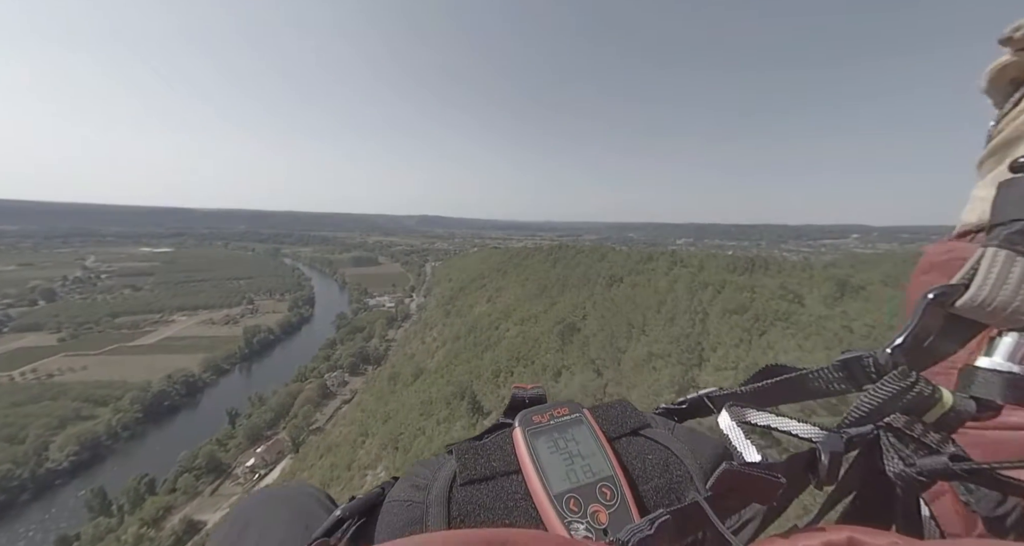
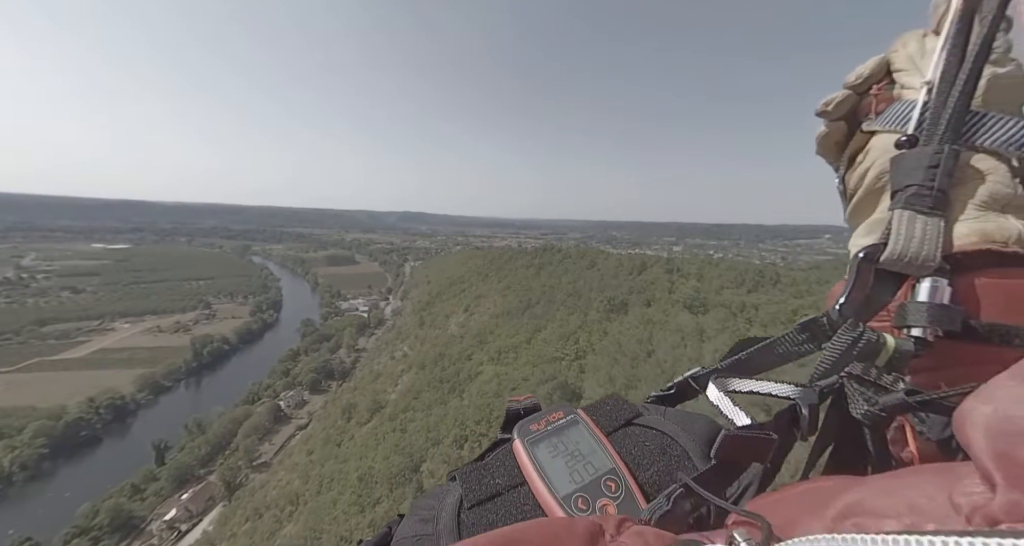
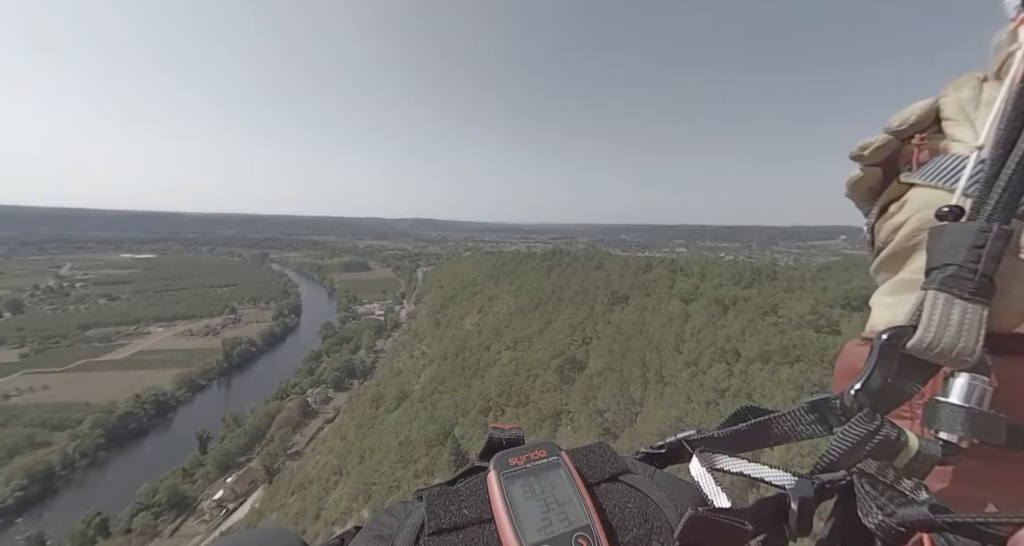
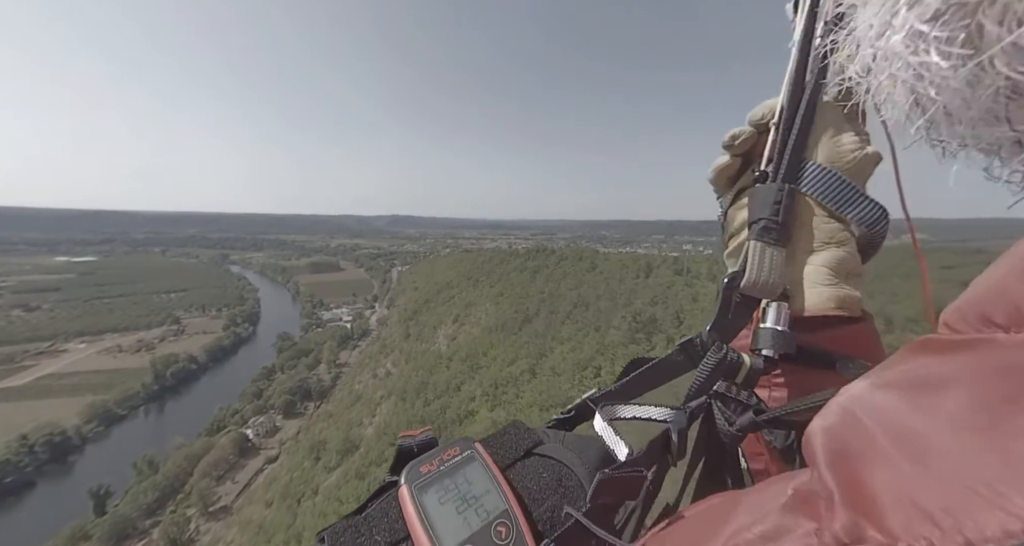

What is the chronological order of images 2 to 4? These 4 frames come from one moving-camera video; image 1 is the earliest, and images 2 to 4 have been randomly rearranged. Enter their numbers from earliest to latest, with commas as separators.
3, 2, 4
